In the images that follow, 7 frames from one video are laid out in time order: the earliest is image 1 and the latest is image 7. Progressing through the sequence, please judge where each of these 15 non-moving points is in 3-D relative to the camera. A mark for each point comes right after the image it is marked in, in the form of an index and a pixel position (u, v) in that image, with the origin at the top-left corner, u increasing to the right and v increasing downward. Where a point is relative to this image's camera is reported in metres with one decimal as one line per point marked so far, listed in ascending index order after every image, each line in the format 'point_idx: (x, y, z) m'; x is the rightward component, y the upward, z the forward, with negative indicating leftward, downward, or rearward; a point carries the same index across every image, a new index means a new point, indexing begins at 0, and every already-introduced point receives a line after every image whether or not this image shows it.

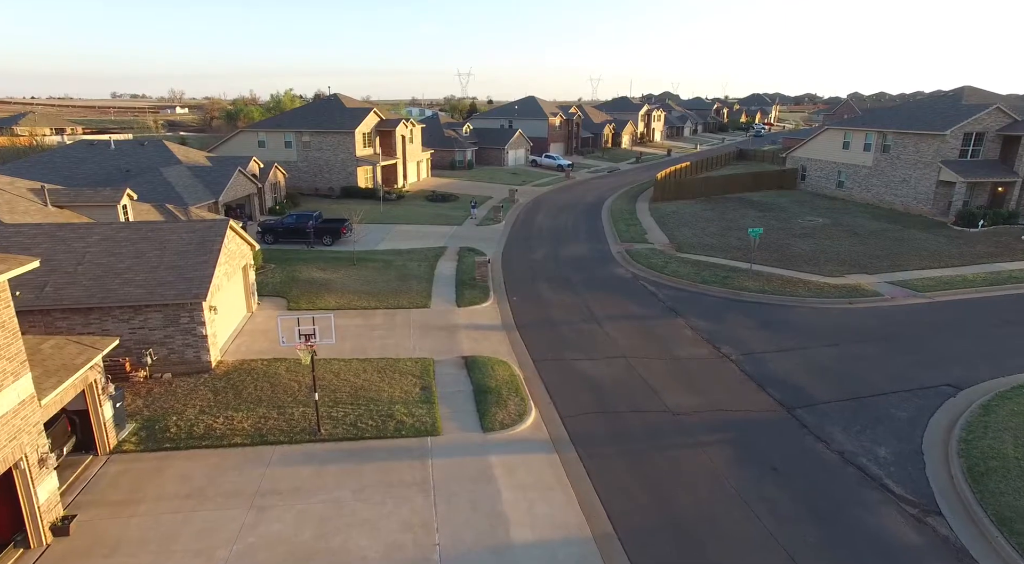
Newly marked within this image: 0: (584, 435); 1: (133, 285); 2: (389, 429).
0: (+1.6, -3.3, +13.8) m
1: (-8.8, -0.1, +14.9) m
2: (-2.6, -3.1, +13.5) m
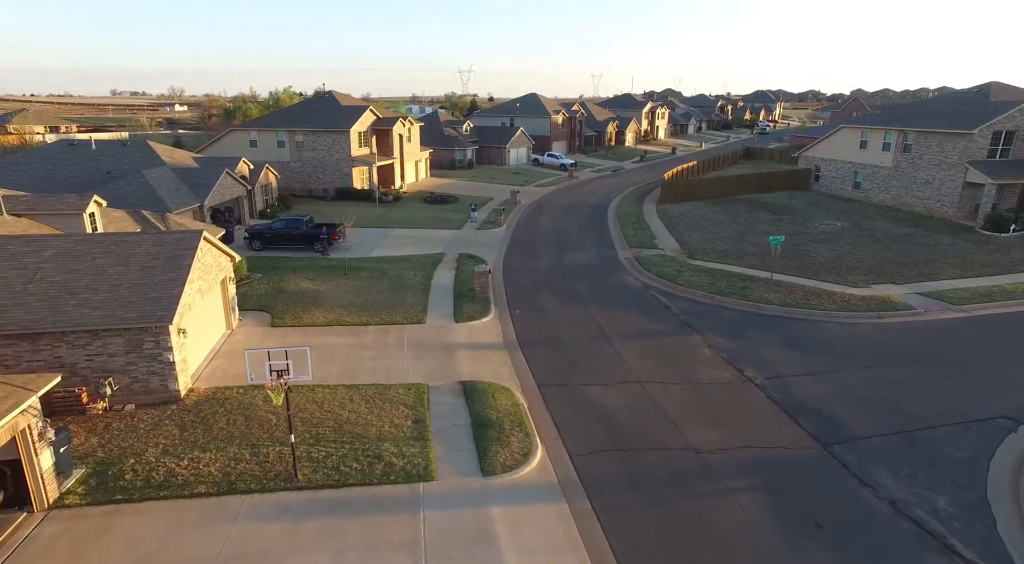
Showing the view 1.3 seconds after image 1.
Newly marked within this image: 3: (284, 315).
0: (+1.6, -3.7, +12.1) m
1: (-8.8, -0.5, +13.3) m
2: (-2.5, -3.5, +11.9) m
3: (-7.1, -1.0, +20.0) m
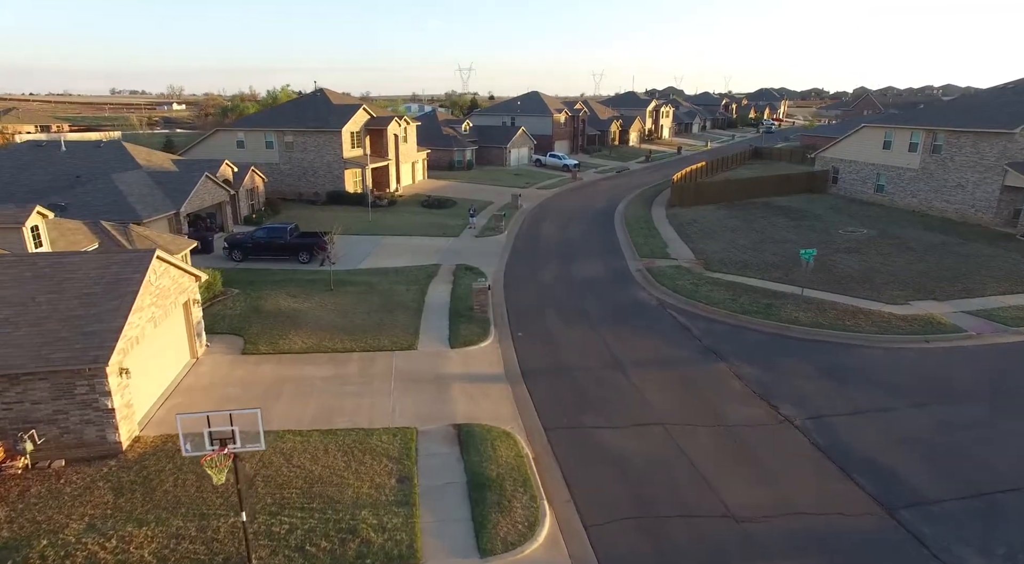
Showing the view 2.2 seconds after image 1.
0: (+1.7, -4.3, +9.9) m
1: (-8.7, -1.1, +11.1) m
2: (-2.5, -4.1, +9.7) m
3: (-7.0, -1.6, +17.8) m
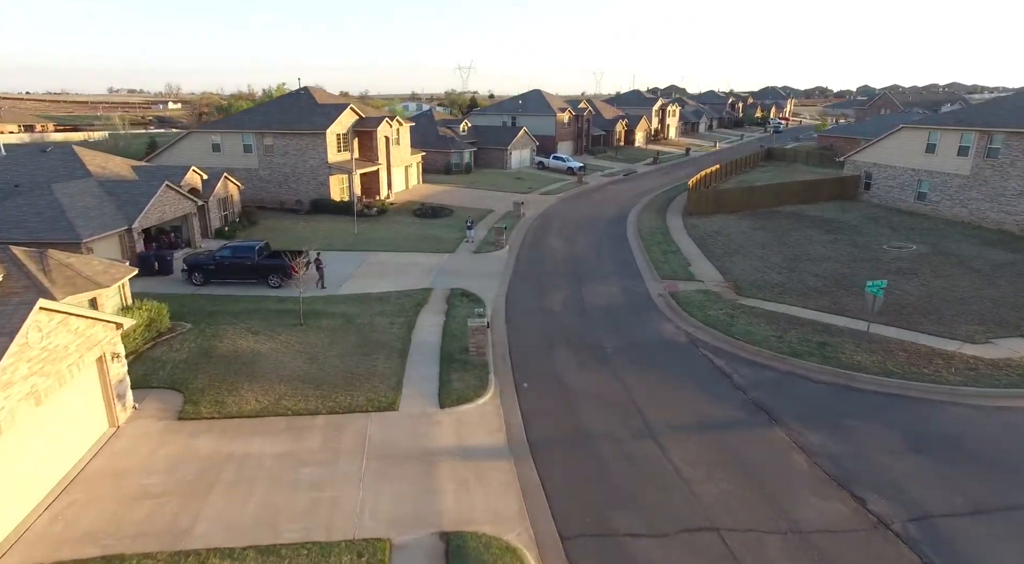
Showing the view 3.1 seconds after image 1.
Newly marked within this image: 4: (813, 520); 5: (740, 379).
0: (+1.8, -5.3, +6.5) m
1: (-8.6, -2.1, +7.6) m
2: (-2.4, -5.1, +6.2) m
3: (-6.9, -2.5, +14.3) m
4: (+5.1, -4.0, +10.8) m
5: (+5.8, -2.4, +16.2) m
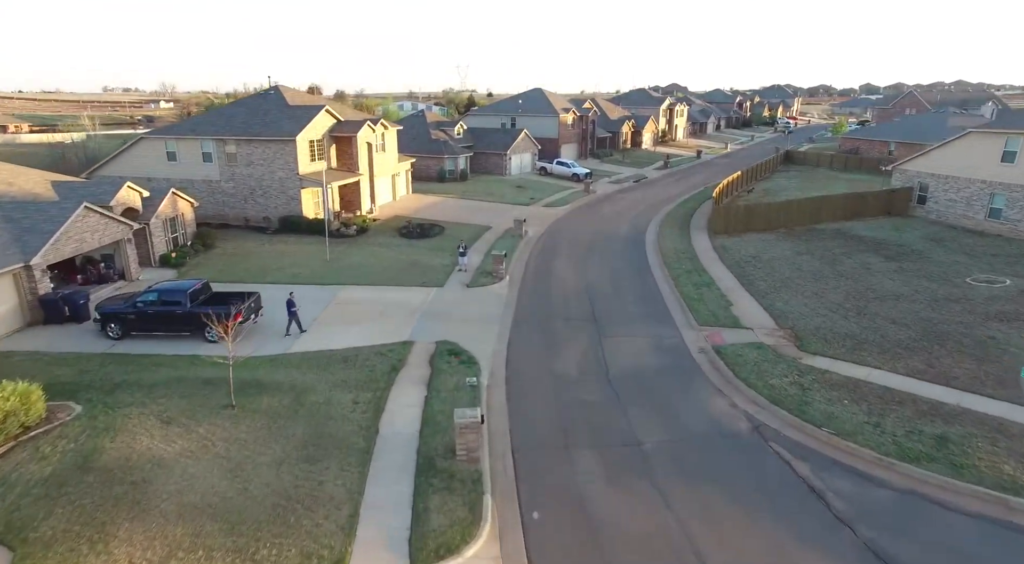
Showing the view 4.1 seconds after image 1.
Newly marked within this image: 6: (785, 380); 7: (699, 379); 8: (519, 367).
0: (+1.9, -6.8, +1.7) m
1: (-8.5, -3.6, +2.8) m
2: (-2.3, -6.6, +1.4) m
3: (-6.9, -4.0, +9.5) m
4: (+5.2, -5.5, +6.0) m
5: (+5.8, -3.9, +11.4) m
6: (+6.7, -2.4, +15.7) m
7: (+4.8, -2.4, +16.3) m
8: (+0.2, -2.1, +16.8) m
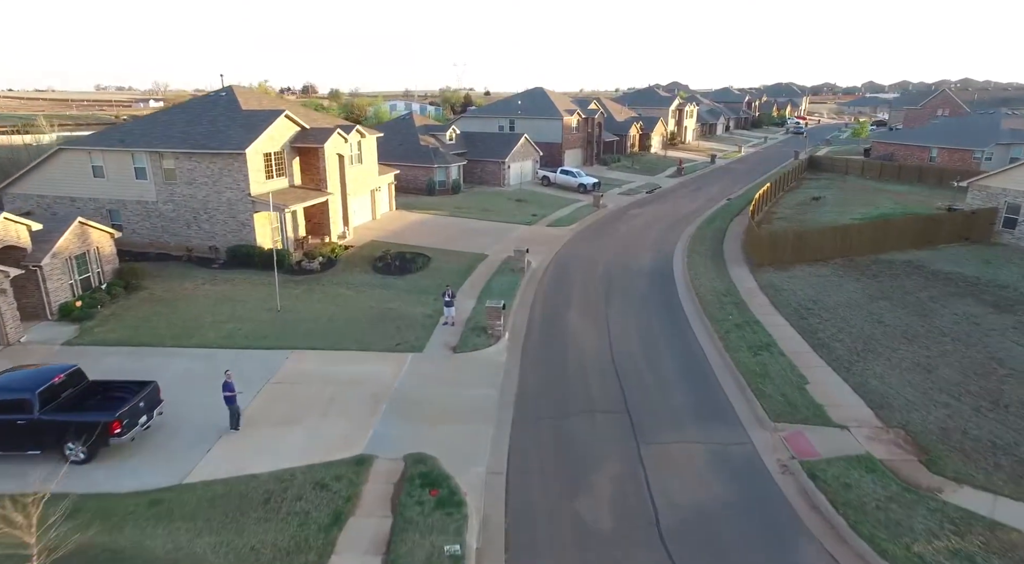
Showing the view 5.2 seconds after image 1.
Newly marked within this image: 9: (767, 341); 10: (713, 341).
0: (+2.0, -8.6, -3.9) m
1: (-8.4, -5.4, -2.8) m
2: (-2.2, -8.4, -4.2) m
3: (-6.8, -5.8, +3.8) m
4: (+5.2, -7.3, +0.4) m
5: (+5.9, -5.6, +5.8) m
6: (+6.8, -4.2, +10.1) m
7: (+4.8, -4.2, +10.7) m
8: (+0.3, -3.9, +11.2) m
9: (+7.5, -1.6, +18.8) m
10: (+6.0, -1.7, +19.0) m
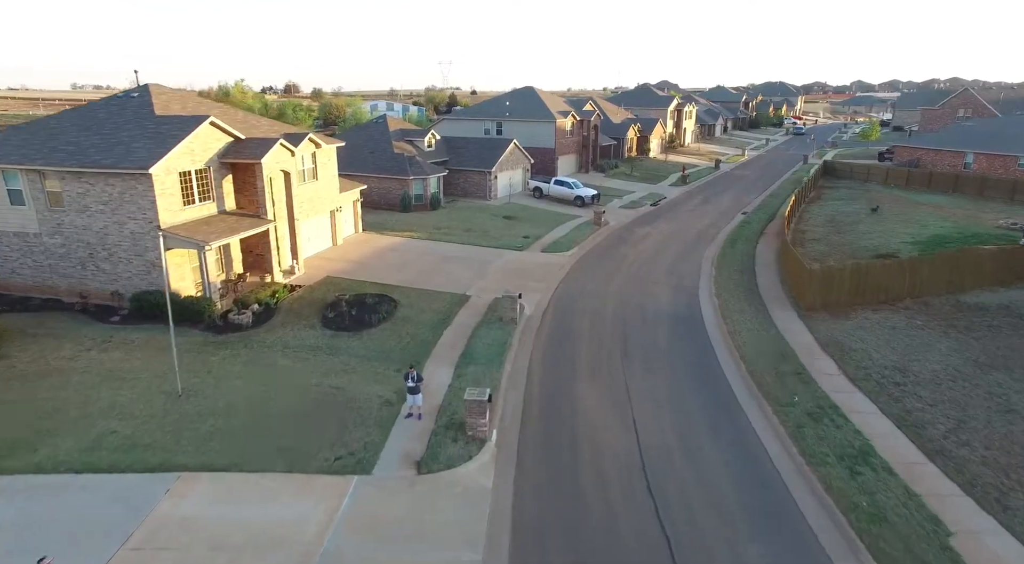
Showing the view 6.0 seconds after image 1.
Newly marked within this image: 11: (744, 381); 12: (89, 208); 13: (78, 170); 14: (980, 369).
0: (+2.3, -10.3, -9.5) m
1: (-8.2, -7.2, -8.7) m
2: (-1.9, -10.1, -9.9) m
3: (-6.7, -7.6, -2.0) m
4: (+5.4, -9.0, -5.2) m
5: (+6.0, -7.3, +0.2) m
6: (+6.7, -5.8, +4.6) m
7: (+4.8, -5.8, +5.1) m
8: (+0.3, -5.6, +5.5) m
9: (+7.3, -3.3, +13.2) m
10: (+5.8, -3.3, +13.5) m
11: (+5.9, -2.5, +16.2) m
12: (-12.8, +2.3, +19.4) m
13: (-12.8, +3.3, +18.8) m
14: (+11.9, -2.1, +16.1) m
